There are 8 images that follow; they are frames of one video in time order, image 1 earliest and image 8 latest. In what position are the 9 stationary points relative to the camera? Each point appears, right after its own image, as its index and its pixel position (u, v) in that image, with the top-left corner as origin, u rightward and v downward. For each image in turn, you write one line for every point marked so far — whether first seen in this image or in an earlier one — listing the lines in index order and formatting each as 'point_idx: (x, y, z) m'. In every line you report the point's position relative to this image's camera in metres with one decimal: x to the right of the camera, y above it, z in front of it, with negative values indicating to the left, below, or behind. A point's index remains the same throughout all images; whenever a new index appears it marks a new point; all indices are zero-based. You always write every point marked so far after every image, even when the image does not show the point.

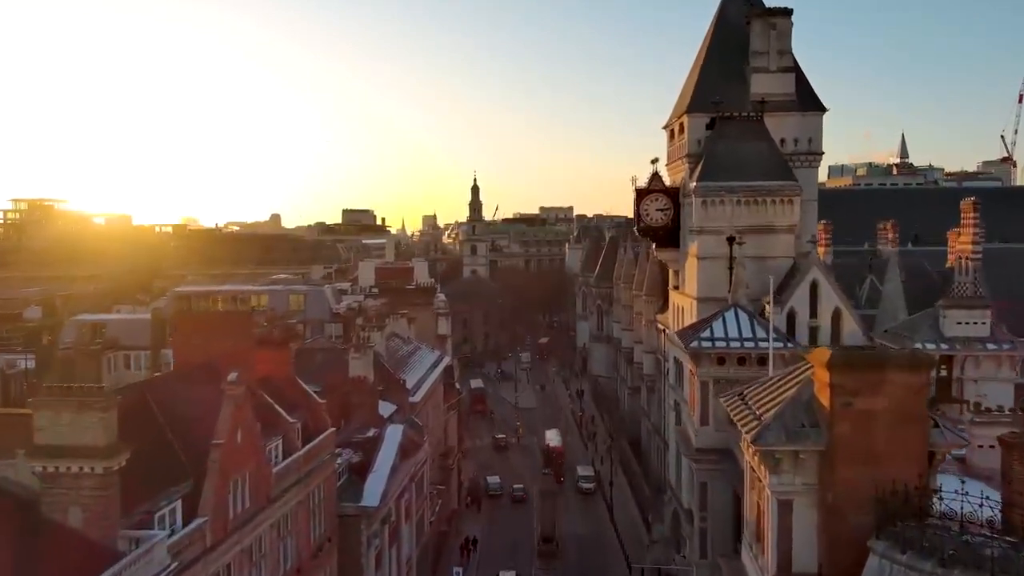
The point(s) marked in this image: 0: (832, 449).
0: (+4.8, -2.4, +14.6) m
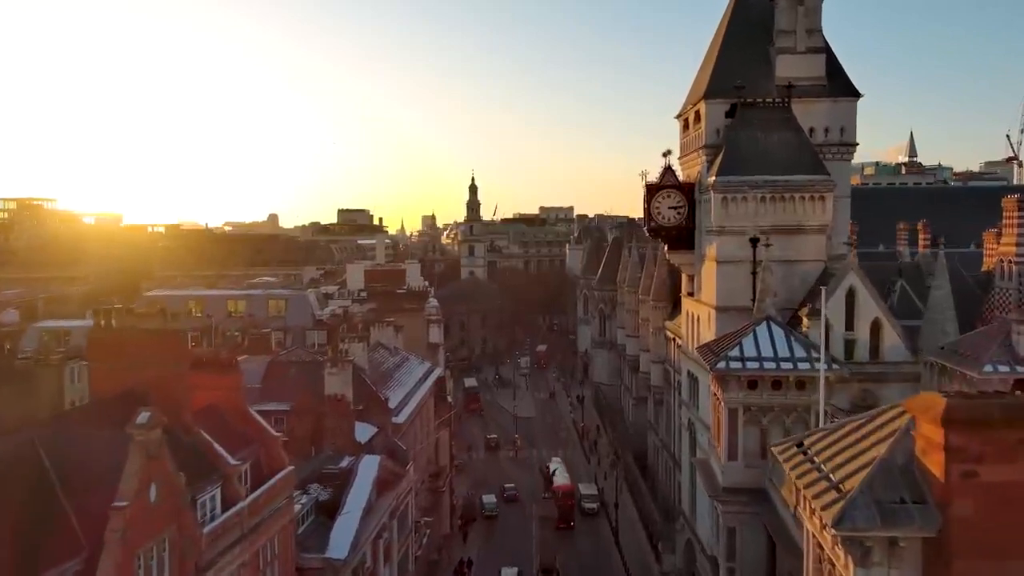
0: (+4.6, -2.6, +10.4) m
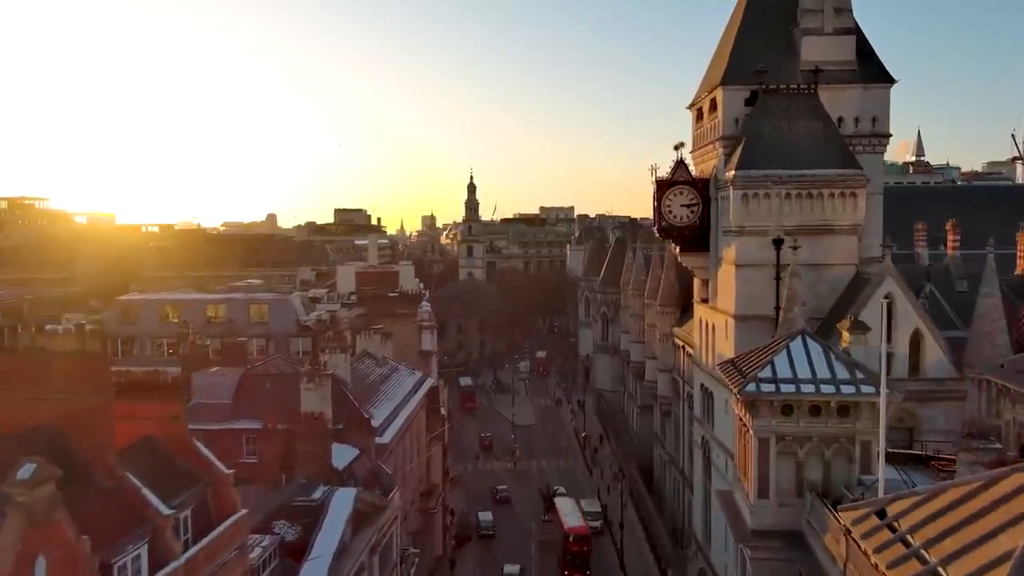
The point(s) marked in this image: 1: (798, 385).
0: (+4.5, -2.8, +7.1) m
1: (+5.8, -2.0, +19.9) m
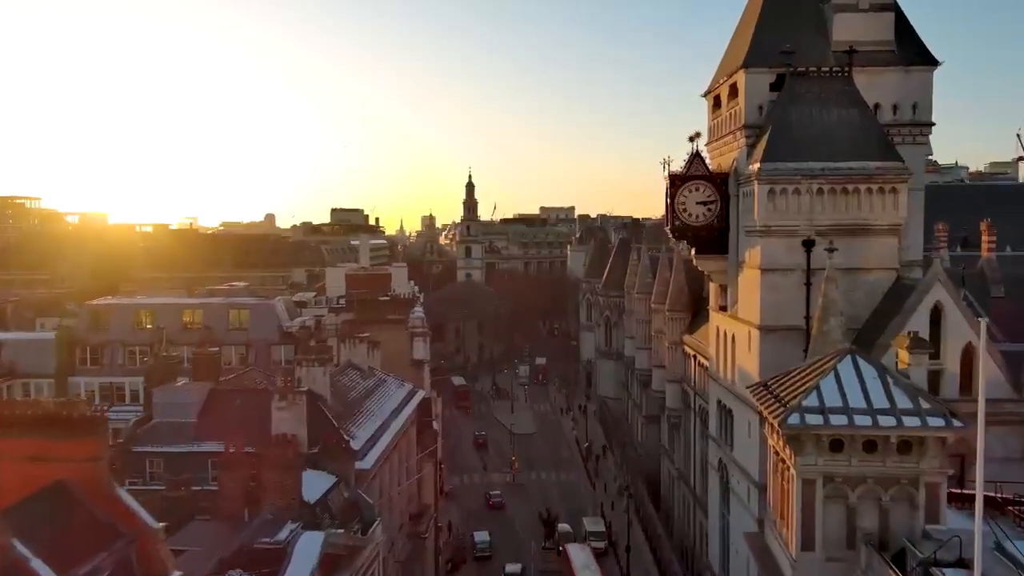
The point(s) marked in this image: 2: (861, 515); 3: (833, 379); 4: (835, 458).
0: (+4.4, -3.0, +3.8) m
1: (+5.7, -2.2, +16.6) m
2: (+6.0, -3.9, +16.8) m
3: (+5.6, -1.6, +17.2) m
4: (+5.4, -2.9, +16.6) m
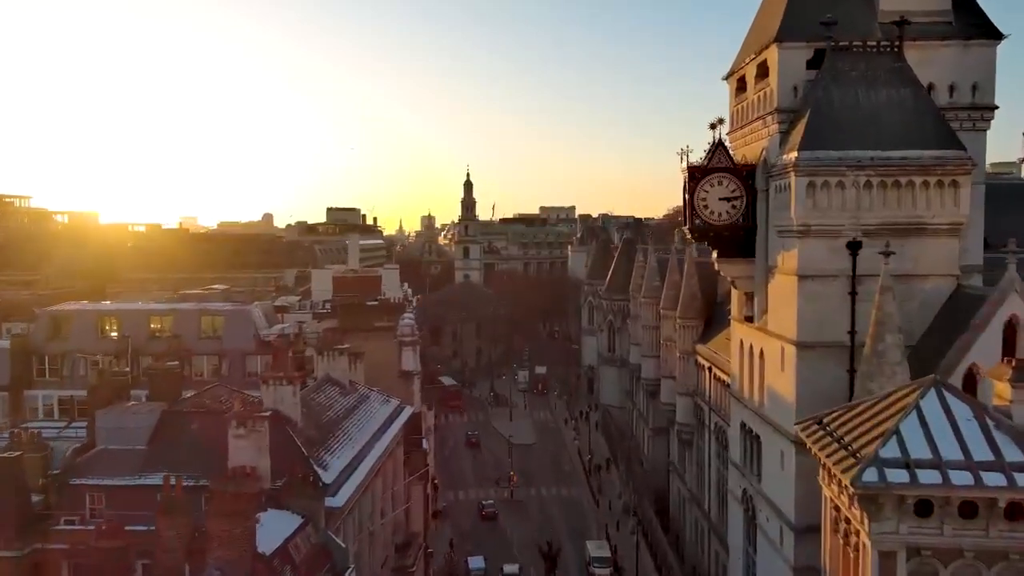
0: (+4.3, -3.2, 0.0) m
1: (+5.6, -2.4, +12.8) m
2: (+5.9, -4.1, +13.0) m
3: (+5.5, -1.8, +13.4) m
4: (+5.3, -3.1, +12.8) m
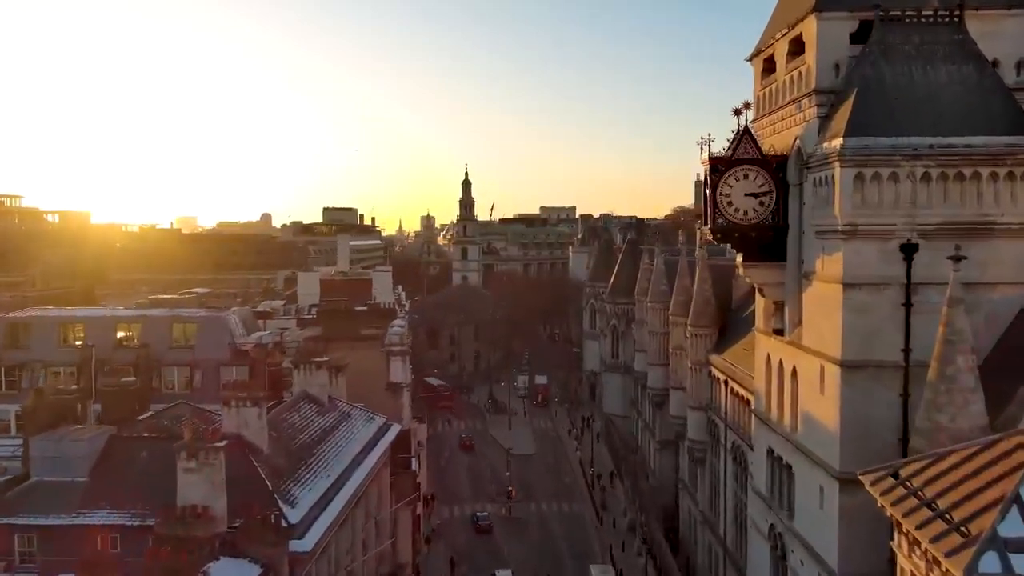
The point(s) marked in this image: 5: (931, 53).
0: (+4.2, -3.4, -3.3) m
1: (+5.5, -2.6, +9.4) m
2: (+5.8, -4.3, +9.6) m
3: (+5.4, -2.0, +10.1) m
4: (+5.3, -3.3, +9.4) m
5: (+8.5, +4.8, +19.8) m
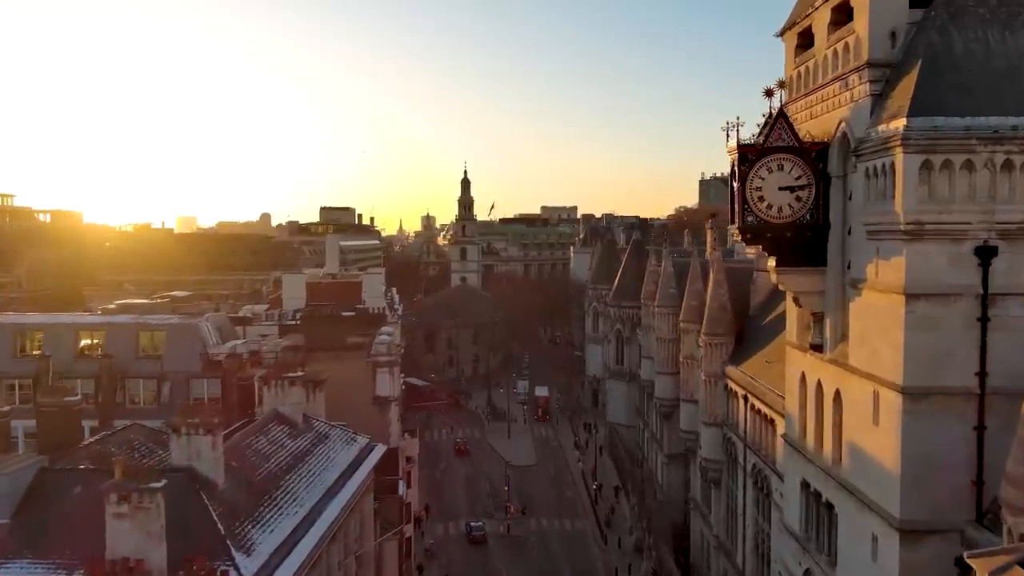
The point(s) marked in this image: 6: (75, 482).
0: (+4.1, -3.6, -6.6) m
1: (+5.4, -2.7, +6.1) m
2: (+5.7, -4.5, +6.3) m
3: (+5.3, -2.2, +6.8) m
4: (+5.1, -3.5, +6.1) m
5: (+8.4, +4.6, +16.5) m
6: (-8.7, -3.8, +19.6) m
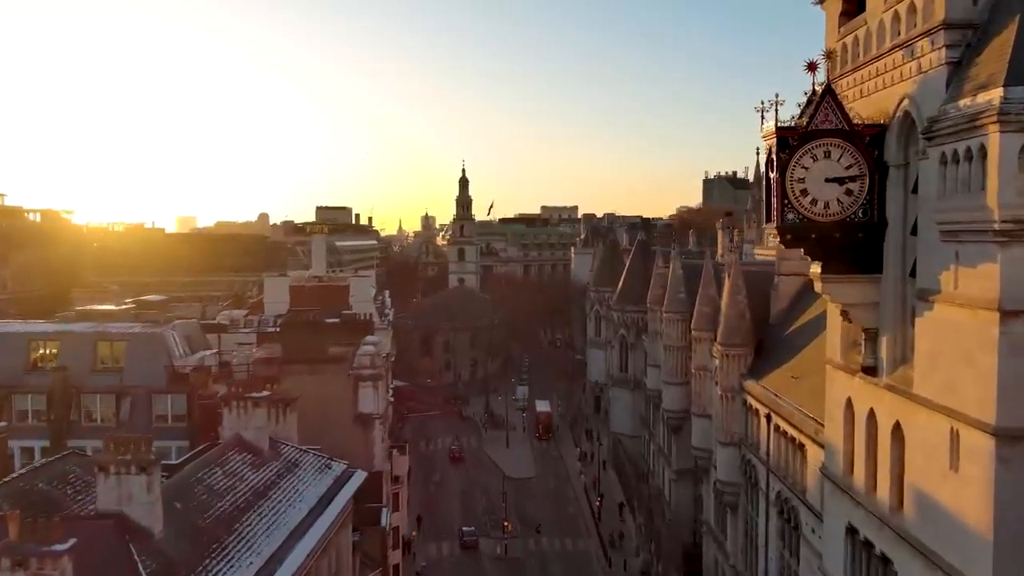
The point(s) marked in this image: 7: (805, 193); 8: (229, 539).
0: (+4.0, -3.8, -10.0) m
1: (+5.3, -2.9, +2.8) m
2: (+5.5, -4.7, +3.0) m
3: (+5.2, -2.4, +3.5) m
4: (+5.0, -3.7, +2.8) m
5: (+8.3, +4.4, +13.2) m
6: (-8.8, -4.0, +16.3) m
7: (+4.9, +1.6, +16.3) m
8: (-5.4, -4.8, +18.8) m
